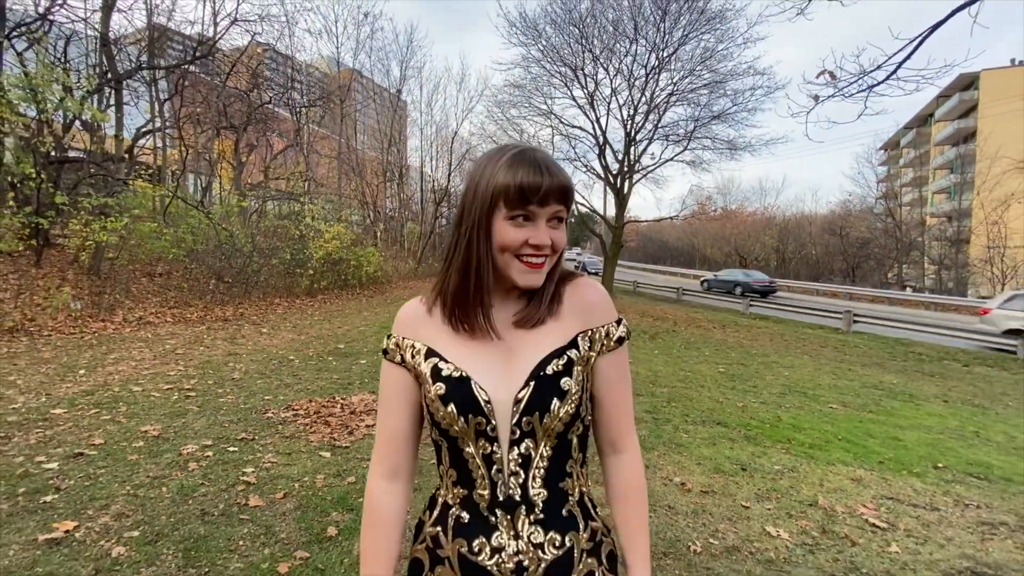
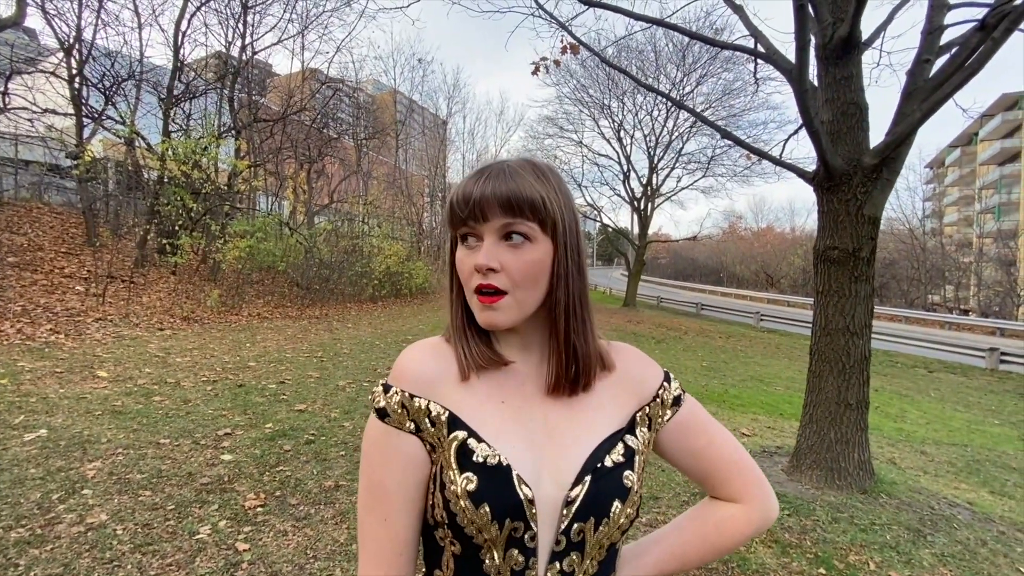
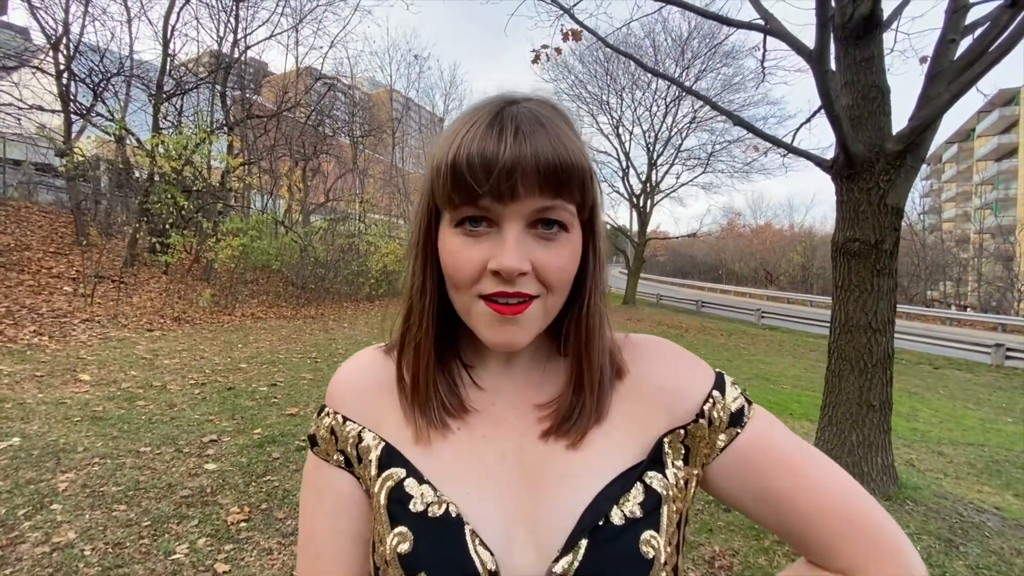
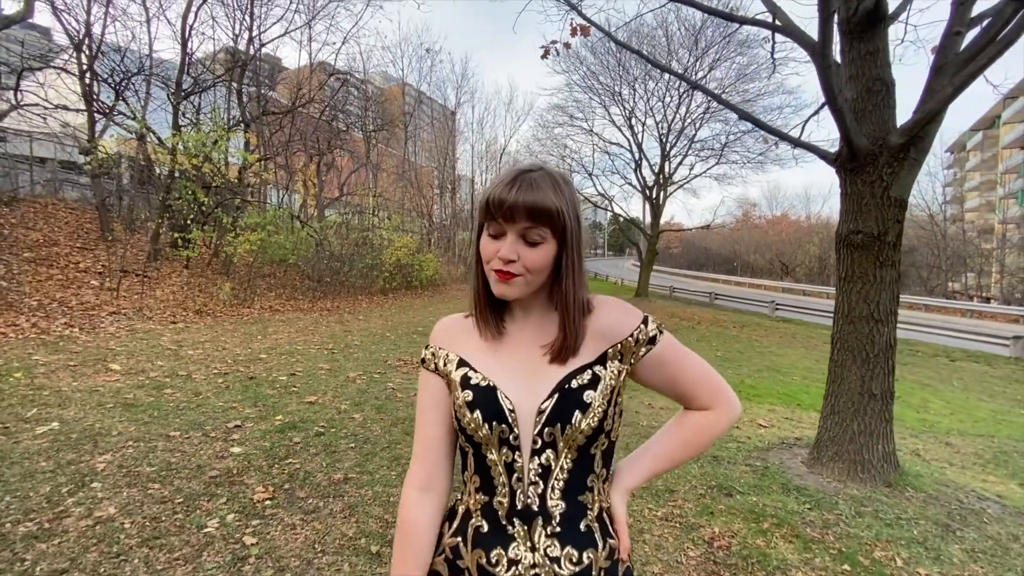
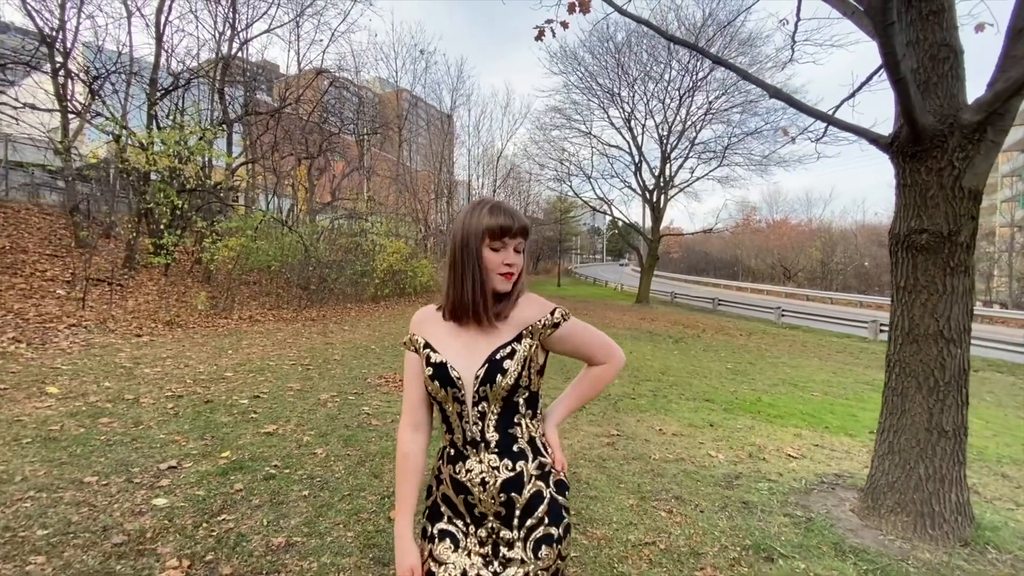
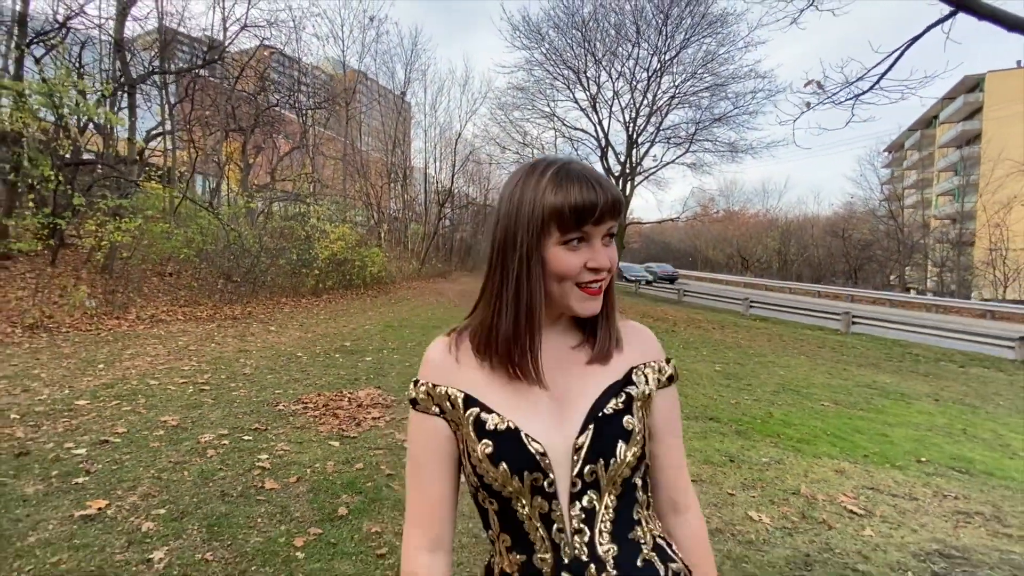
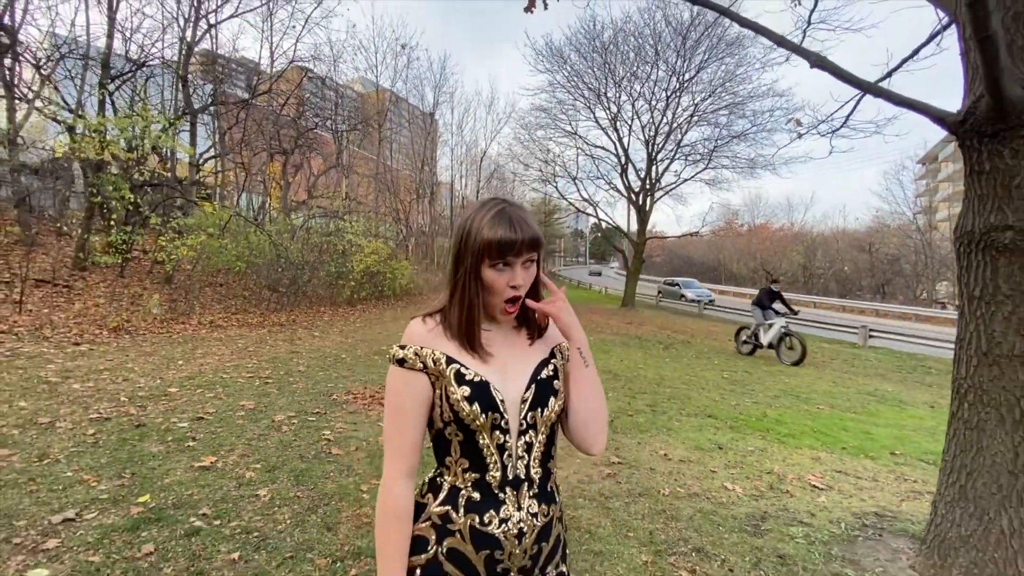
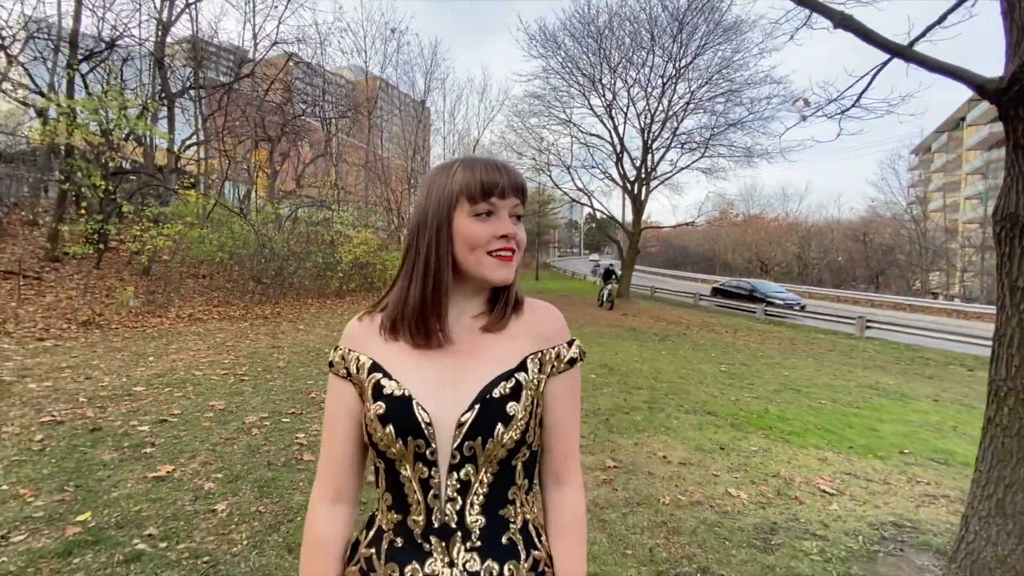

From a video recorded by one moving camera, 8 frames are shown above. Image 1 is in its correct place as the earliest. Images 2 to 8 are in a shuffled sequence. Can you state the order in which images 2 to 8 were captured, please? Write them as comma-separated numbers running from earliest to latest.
6, 8, 7, 5, 4, 2, 3
